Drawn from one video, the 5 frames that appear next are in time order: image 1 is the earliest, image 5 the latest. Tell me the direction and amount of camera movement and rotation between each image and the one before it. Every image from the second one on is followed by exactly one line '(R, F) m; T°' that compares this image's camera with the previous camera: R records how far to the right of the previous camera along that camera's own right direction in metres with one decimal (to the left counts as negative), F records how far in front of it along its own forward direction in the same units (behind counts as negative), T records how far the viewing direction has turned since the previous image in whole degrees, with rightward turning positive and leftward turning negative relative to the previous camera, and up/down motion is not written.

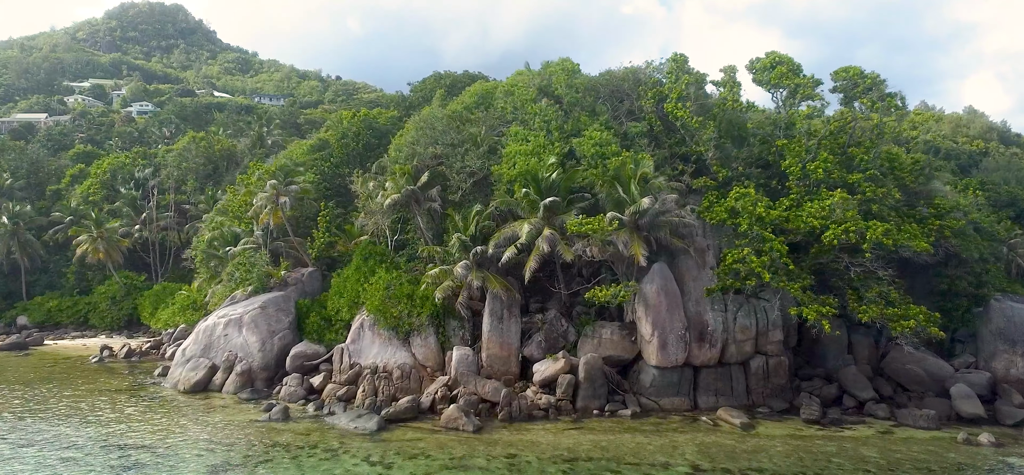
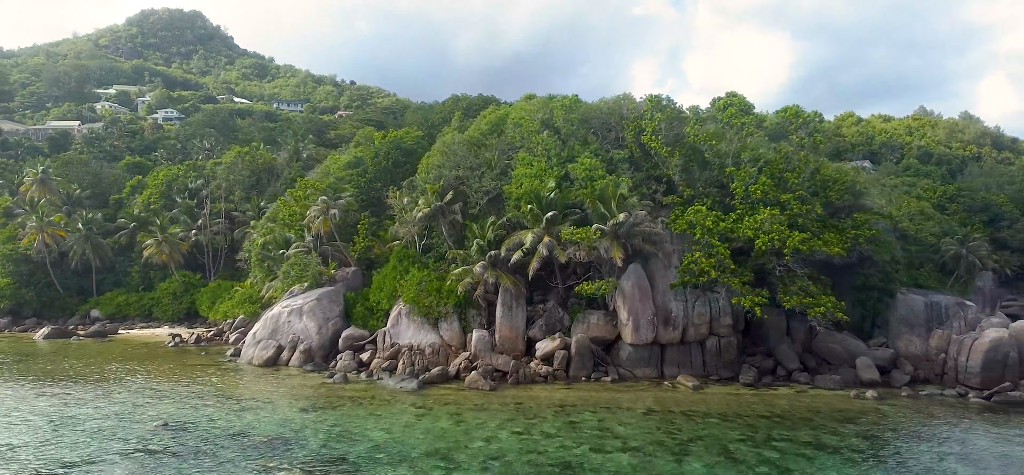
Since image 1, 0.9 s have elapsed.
(+0.1, -5.8) m; -1°
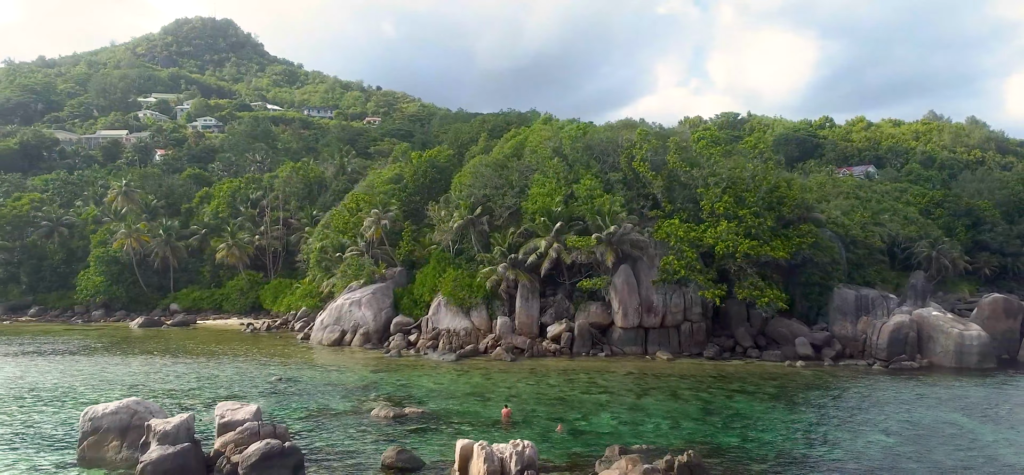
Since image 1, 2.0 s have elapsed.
(+0.3, -7.3) m; -2°
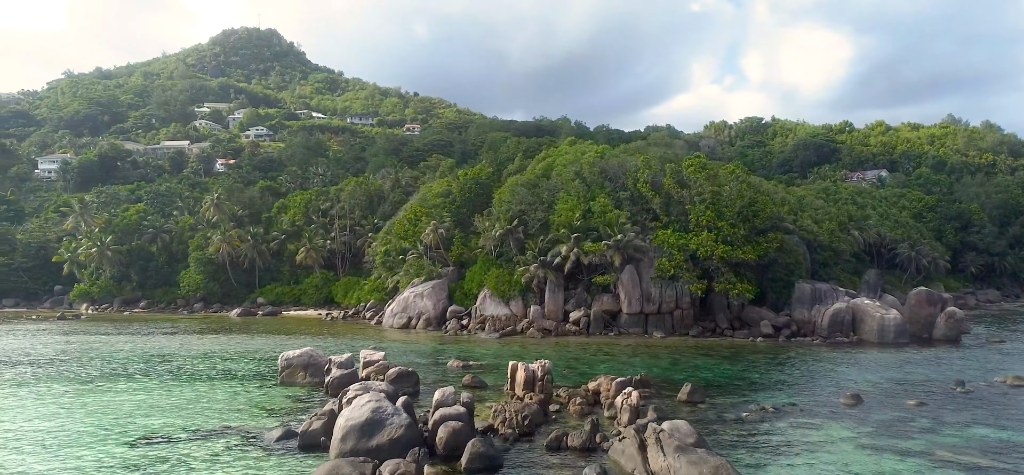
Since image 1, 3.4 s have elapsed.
(+0.2, -9.8) m; -2°
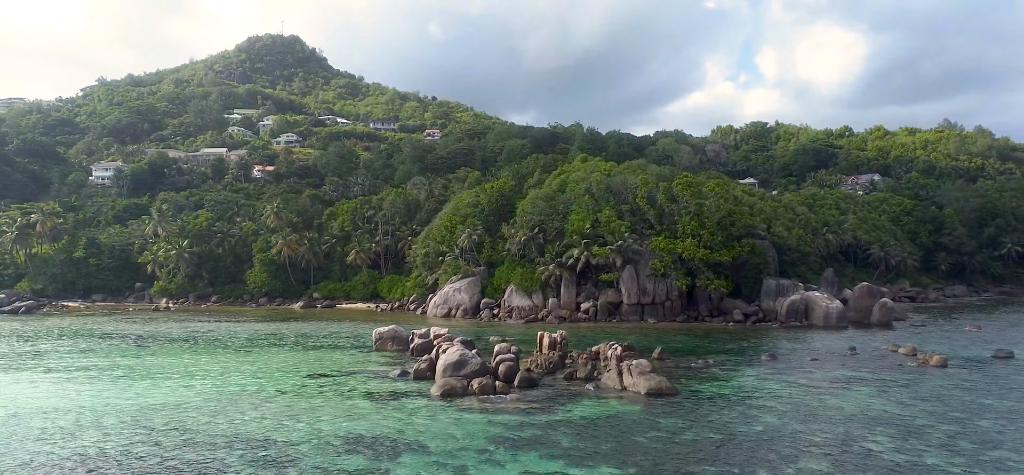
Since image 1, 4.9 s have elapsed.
(-0.5, -10.3) m; -1°
